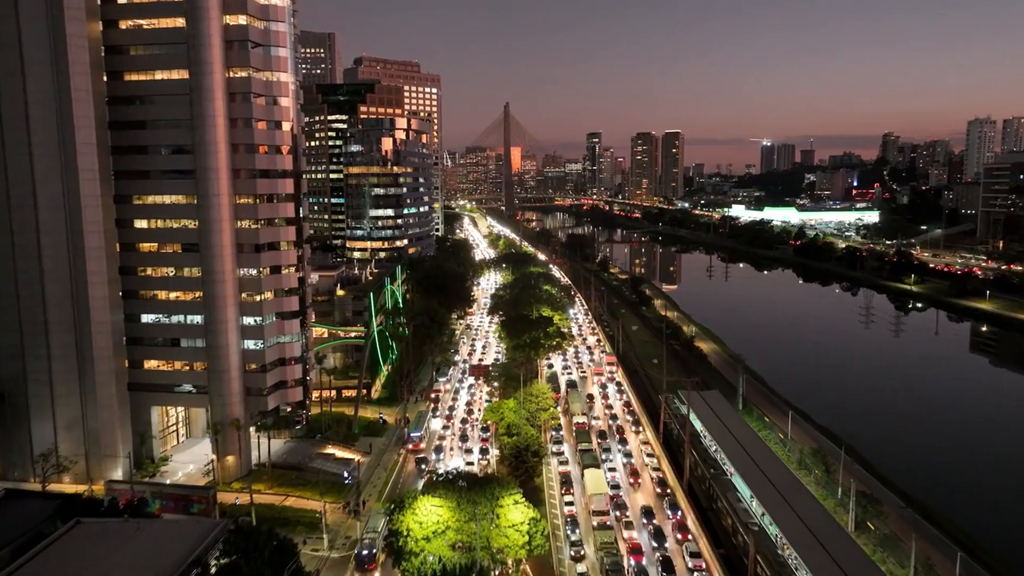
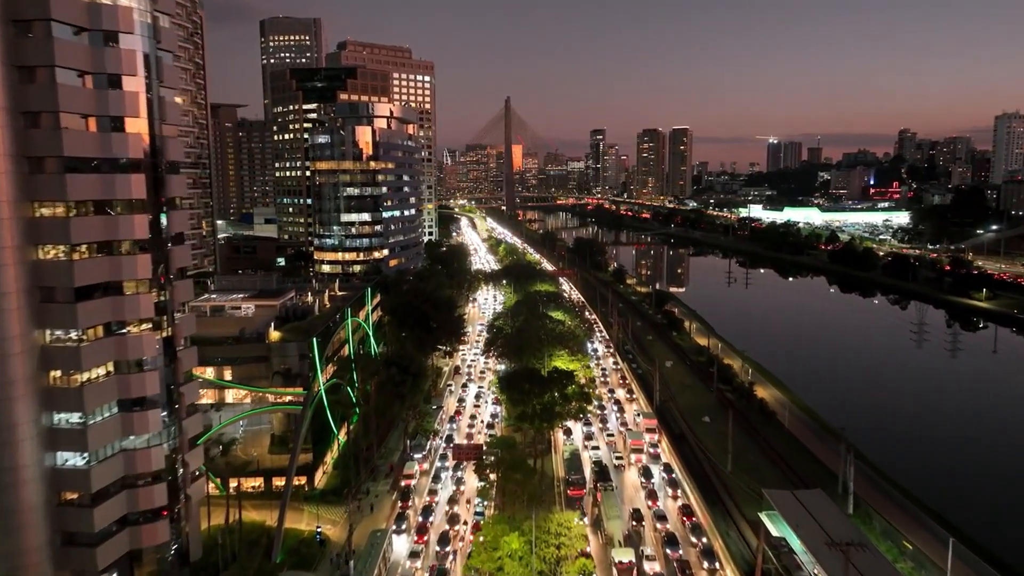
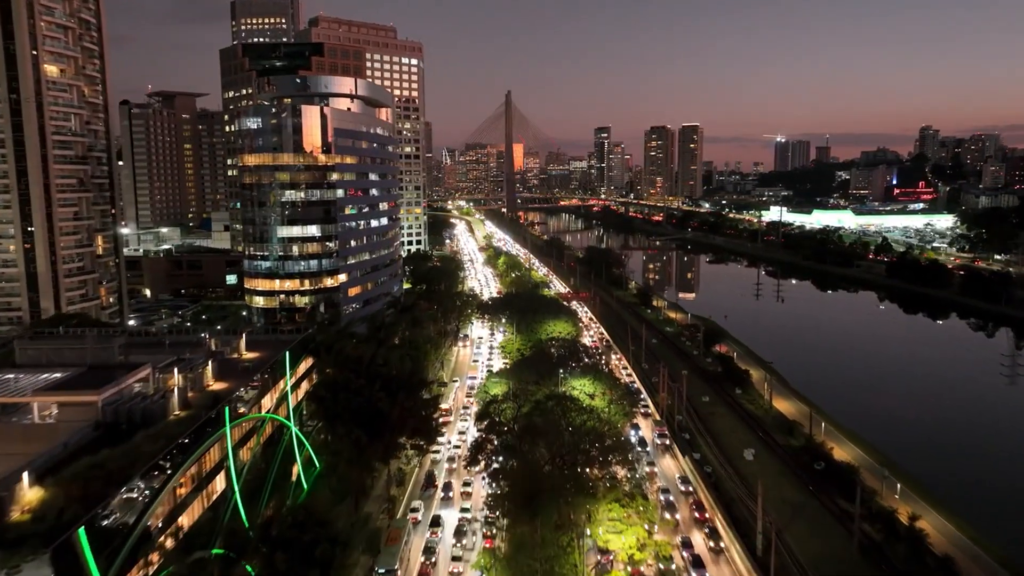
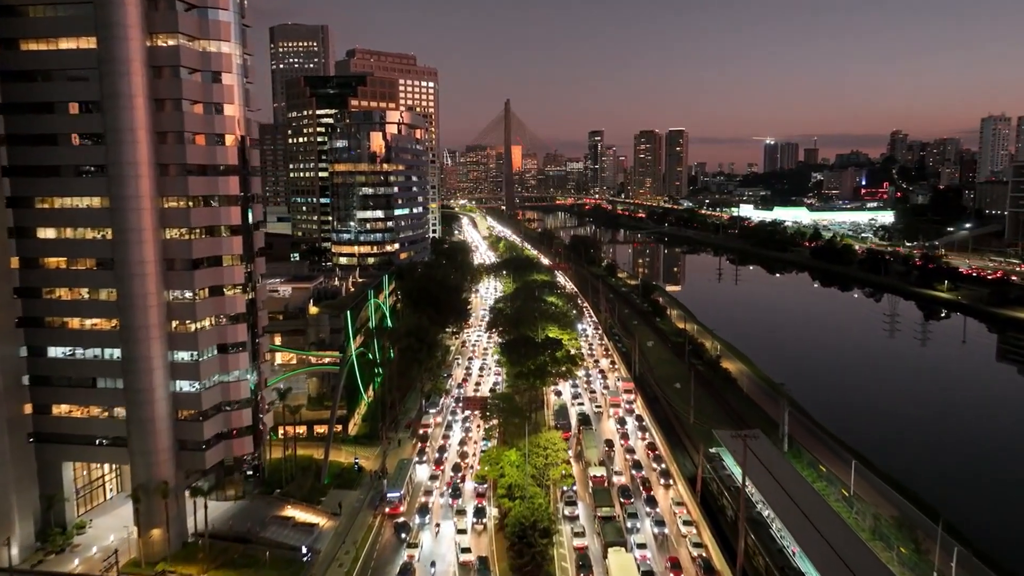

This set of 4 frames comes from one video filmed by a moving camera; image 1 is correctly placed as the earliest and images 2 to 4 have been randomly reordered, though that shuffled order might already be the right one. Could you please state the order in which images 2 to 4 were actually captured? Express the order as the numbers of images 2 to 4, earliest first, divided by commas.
4, 2, 3
